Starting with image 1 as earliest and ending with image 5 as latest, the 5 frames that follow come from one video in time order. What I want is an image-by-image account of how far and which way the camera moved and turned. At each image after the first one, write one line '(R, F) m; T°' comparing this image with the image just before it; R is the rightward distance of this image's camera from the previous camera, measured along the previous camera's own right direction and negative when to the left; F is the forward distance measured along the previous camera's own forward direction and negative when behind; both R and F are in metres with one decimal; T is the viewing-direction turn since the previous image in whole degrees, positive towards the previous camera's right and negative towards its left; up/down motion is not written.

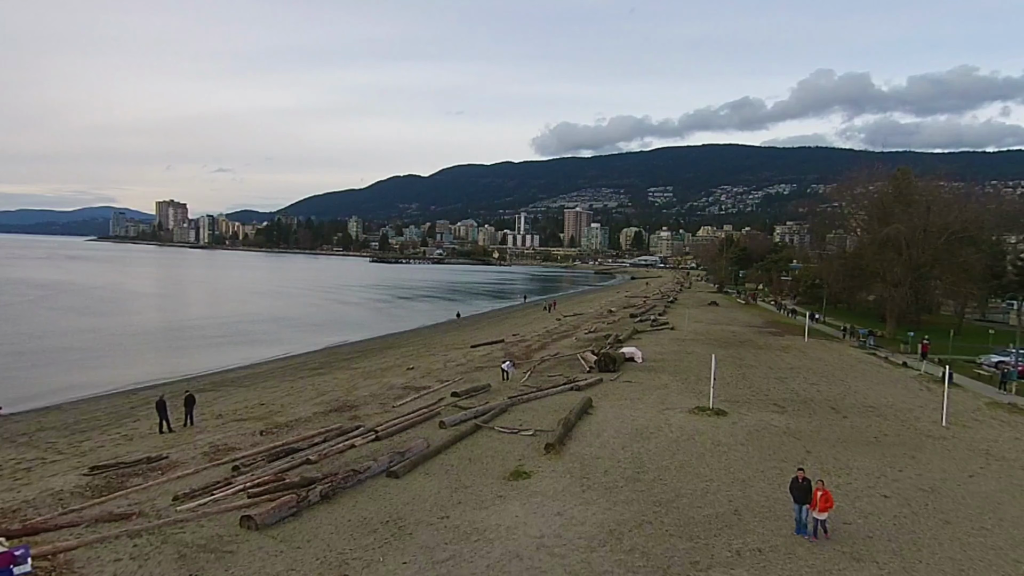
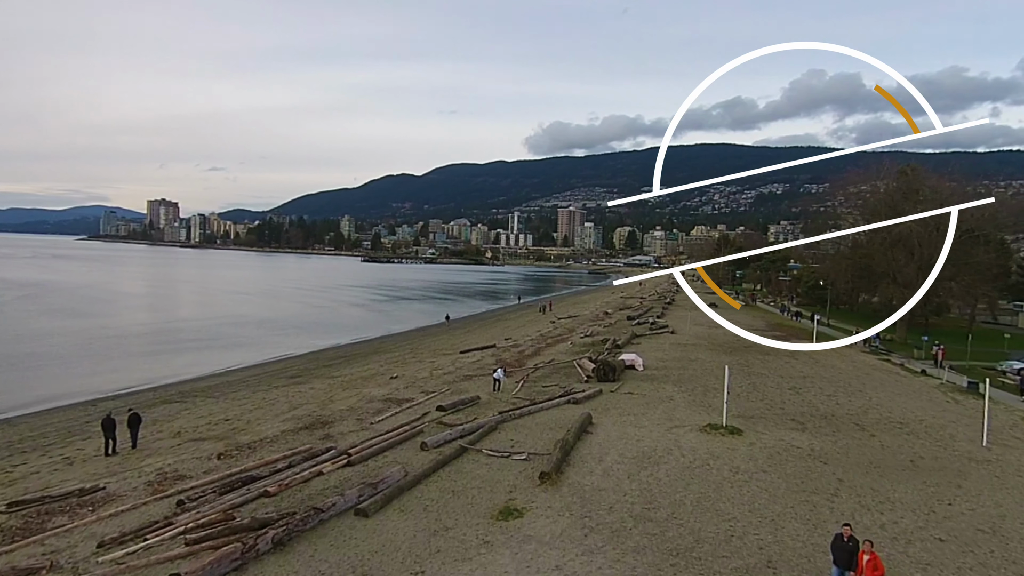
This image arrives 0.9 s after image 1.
(+0.1, +1.6) m; +1°
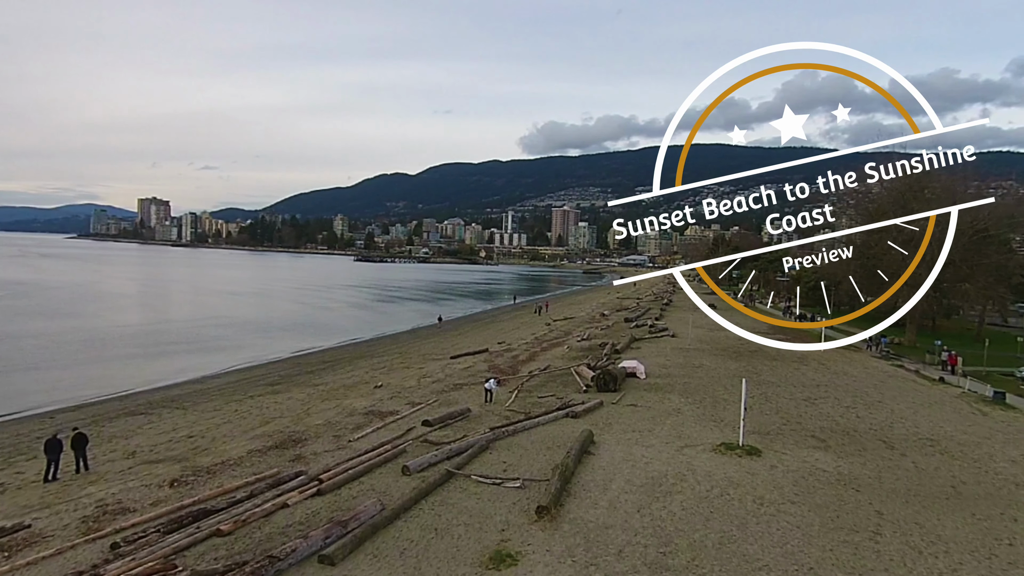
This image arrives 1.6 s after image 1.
(0.0, +1.5) m; +1°
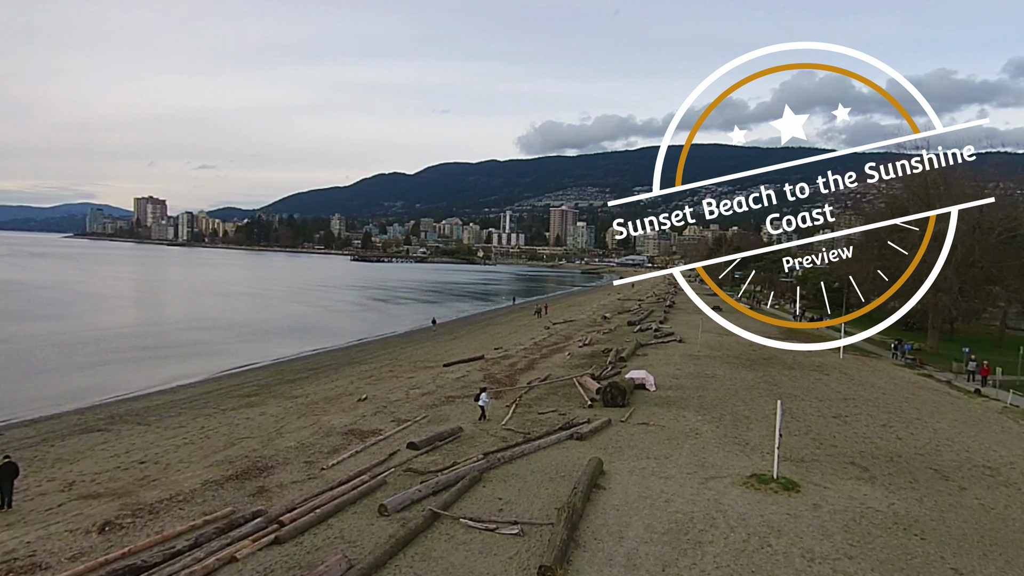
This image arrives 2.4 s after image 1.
(0.0, +1.8) m; 0°
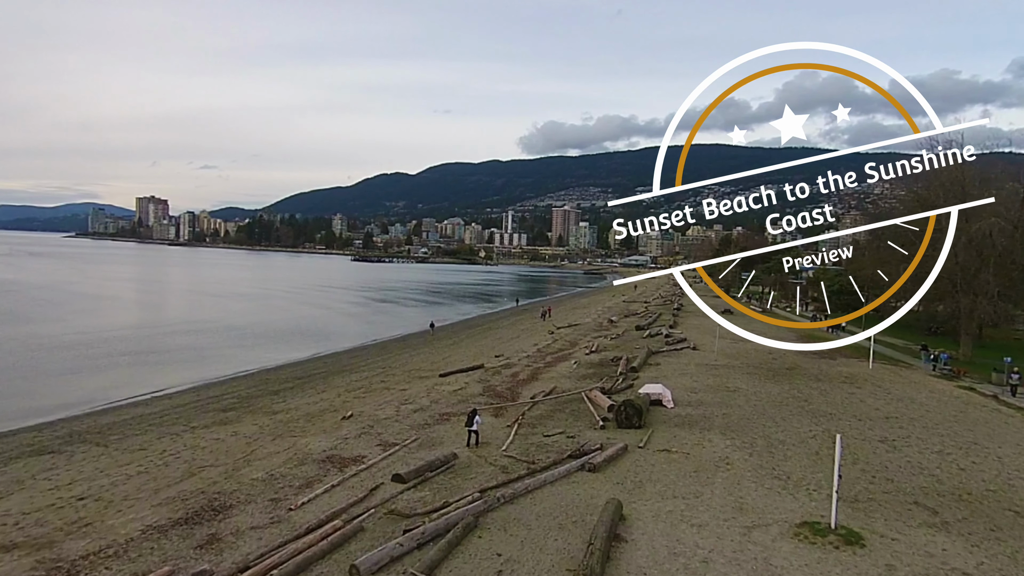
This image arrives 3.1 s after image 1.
(0.0, +1.9) m; 0°
